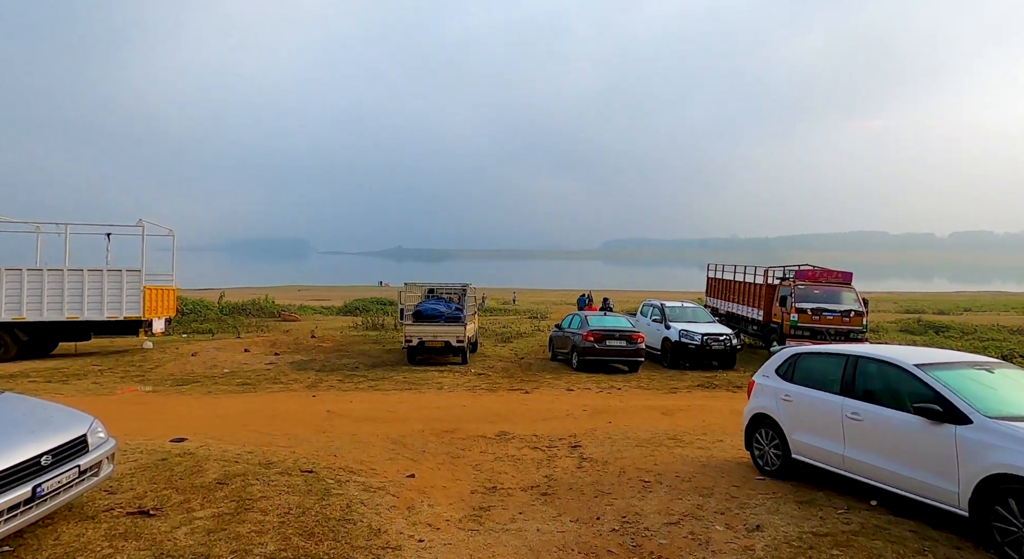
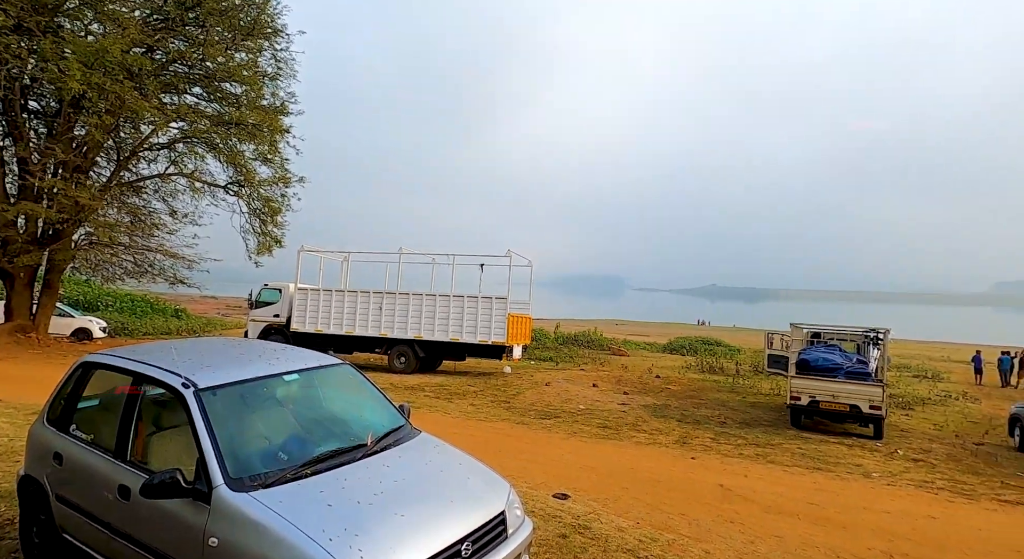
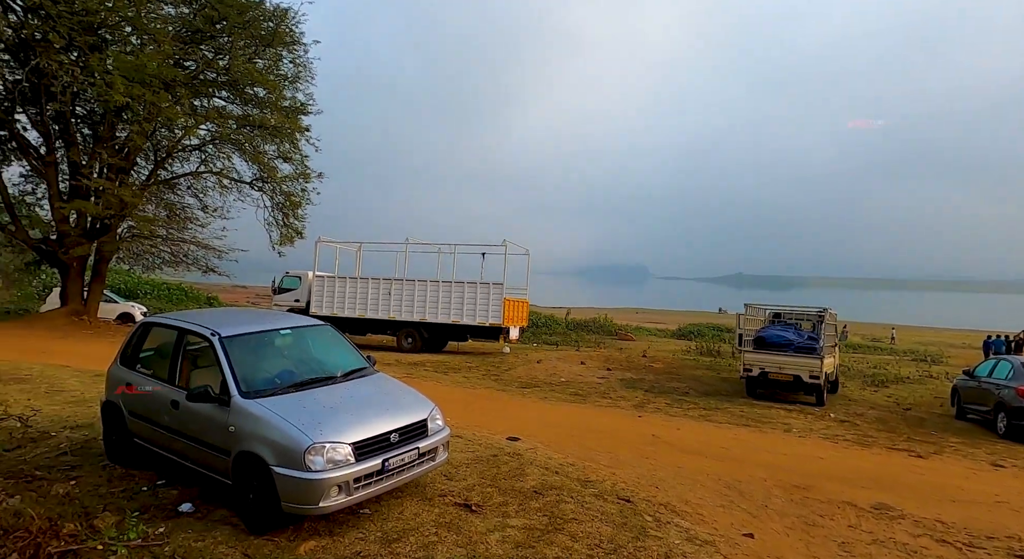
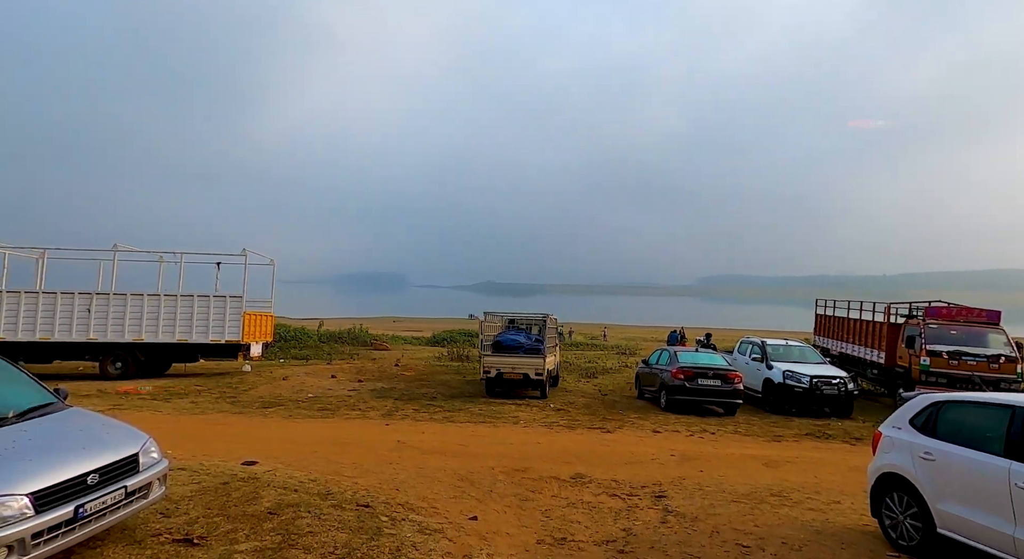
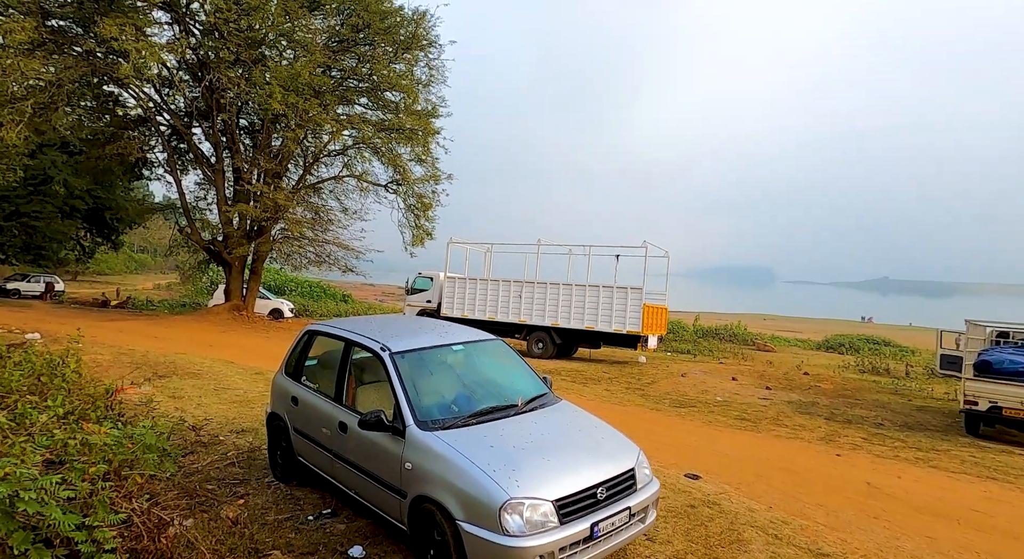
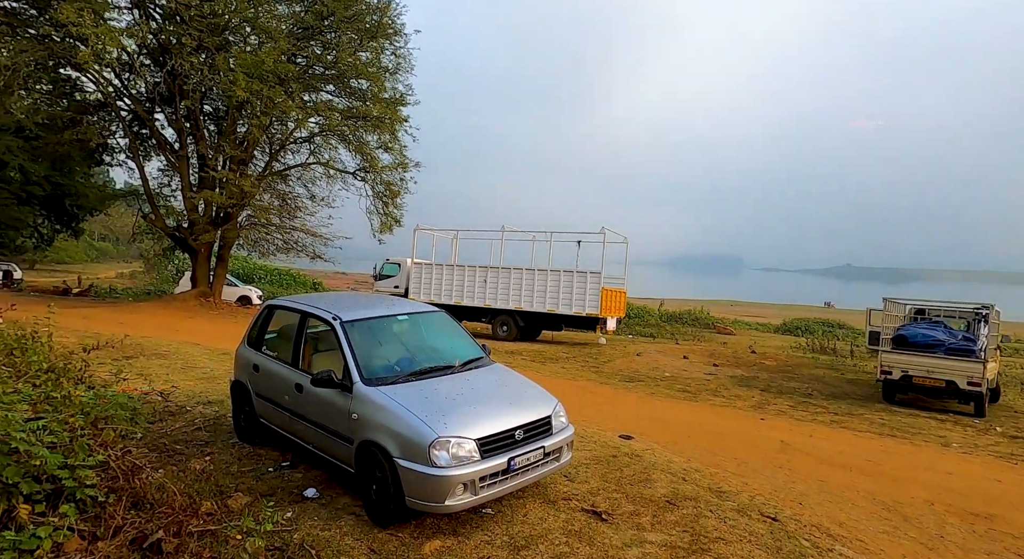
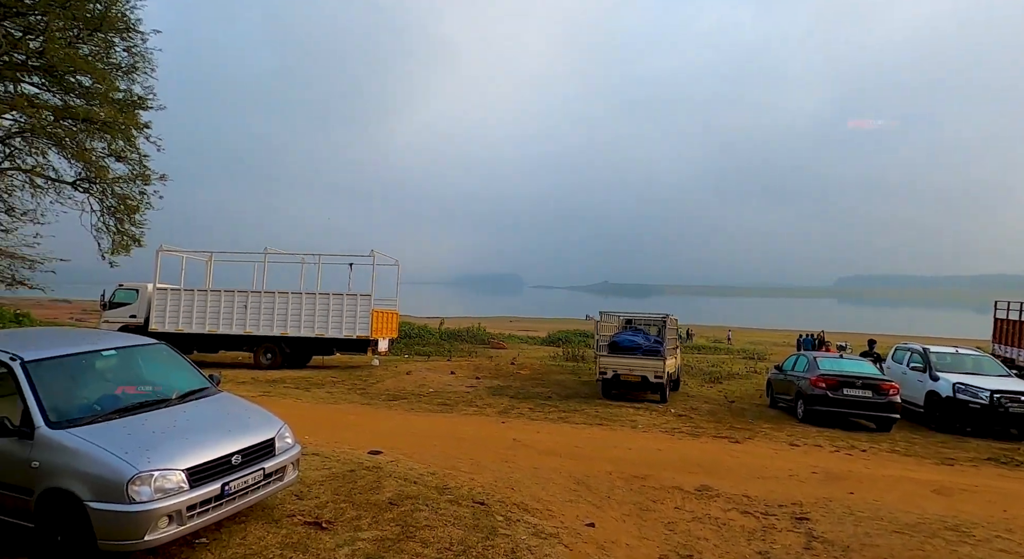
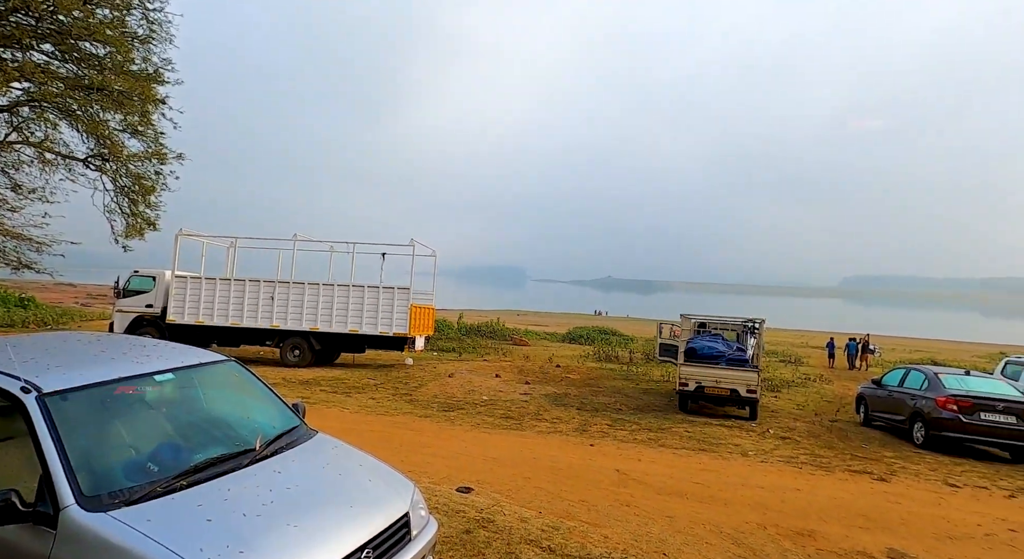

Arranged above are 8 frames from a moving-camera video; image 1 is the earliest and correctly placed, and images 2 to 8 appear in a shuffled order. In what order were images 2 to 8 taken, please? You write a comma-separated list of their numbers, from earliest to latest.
4, 7, 3, 6, 5, 2, 8
